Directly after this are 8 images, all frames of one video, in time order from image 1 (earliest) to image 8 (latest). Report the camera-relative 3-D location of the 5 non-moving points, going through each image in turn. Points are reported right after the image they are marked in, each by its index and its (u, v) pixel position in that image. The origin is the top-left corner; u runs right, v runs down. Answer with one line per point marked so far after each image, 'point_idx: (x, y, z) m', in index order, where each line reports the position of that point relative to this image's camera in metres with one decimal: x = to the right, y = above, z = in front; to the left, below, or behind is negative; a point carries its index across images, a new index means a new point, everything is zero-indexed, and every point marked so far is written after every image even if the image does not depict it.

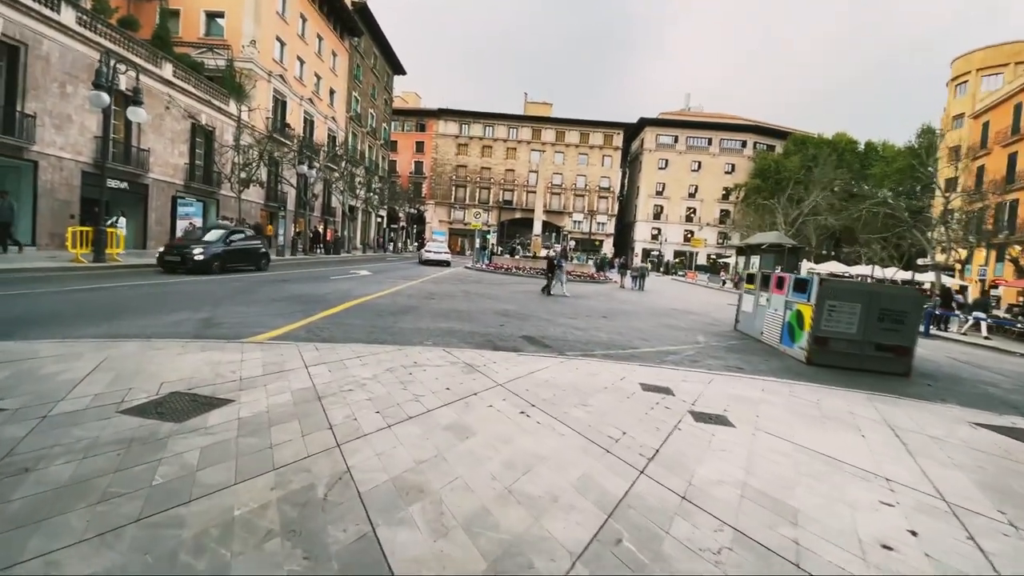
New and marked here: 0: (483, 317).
0: (-0.7, -0.7, +10.7) m
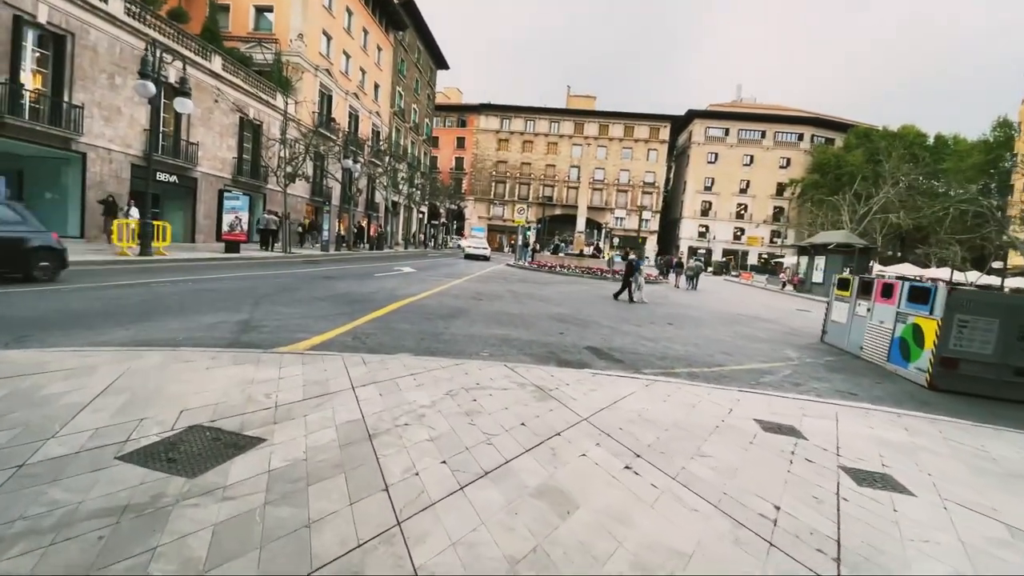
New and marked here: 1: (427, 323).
0: (+0.6, -0.7, +9.6) m
1: (-1.6, -0.6, +8.4) m
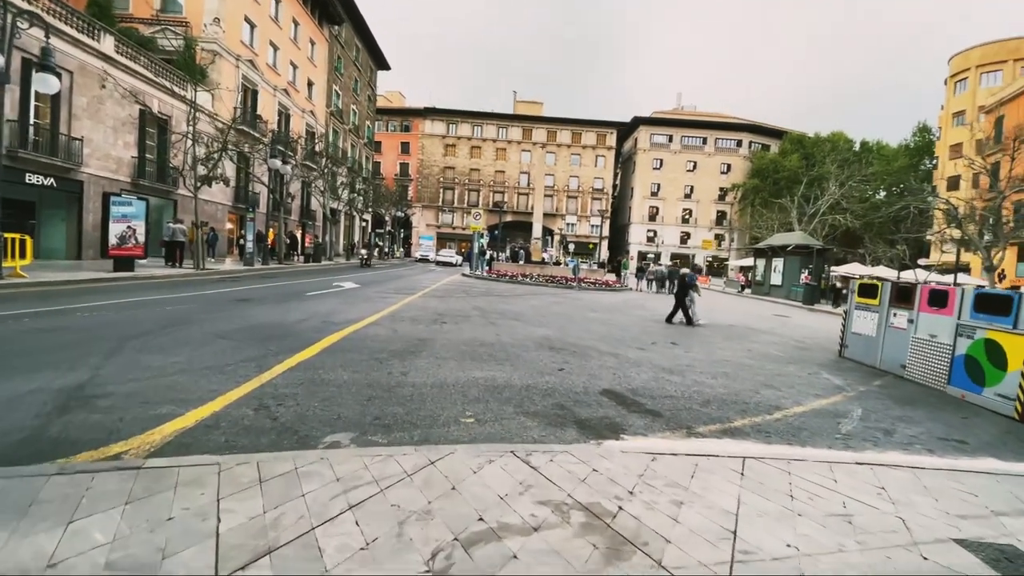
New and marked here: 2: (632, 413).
0: (+0.2, -1.1, +7.3) m
1: (-1.7, -1.0, +5.9) m
2: (+1.3, -1.4, +5.3) m
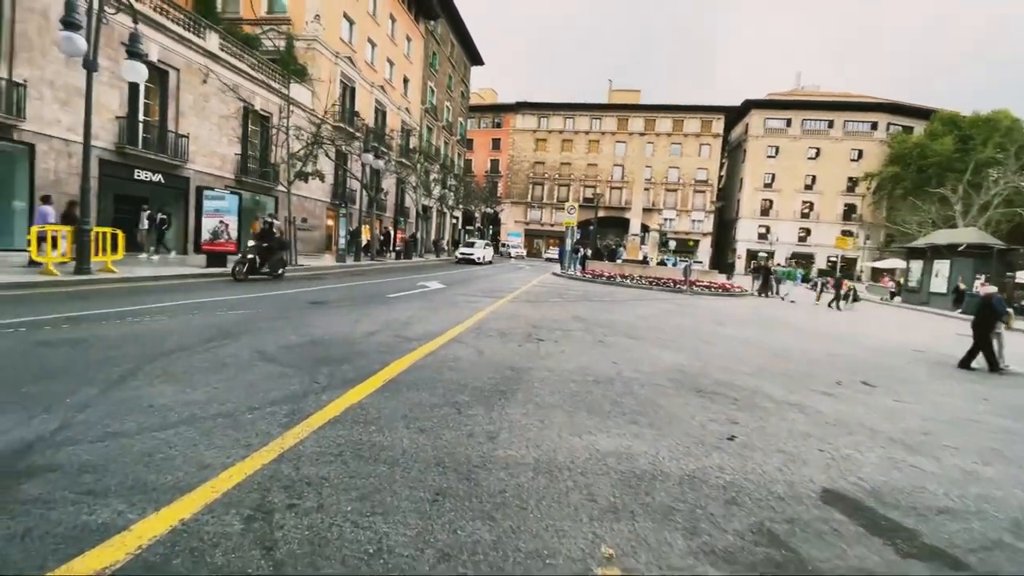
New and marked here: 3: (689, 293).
0: (+1.7, -1.2, +5.0) m
1: (-0.5, -1.2, +4.0) m
2: (+2.4, -1.6, +2.8) m
3: (+7.3, -0.2, +19.1) m
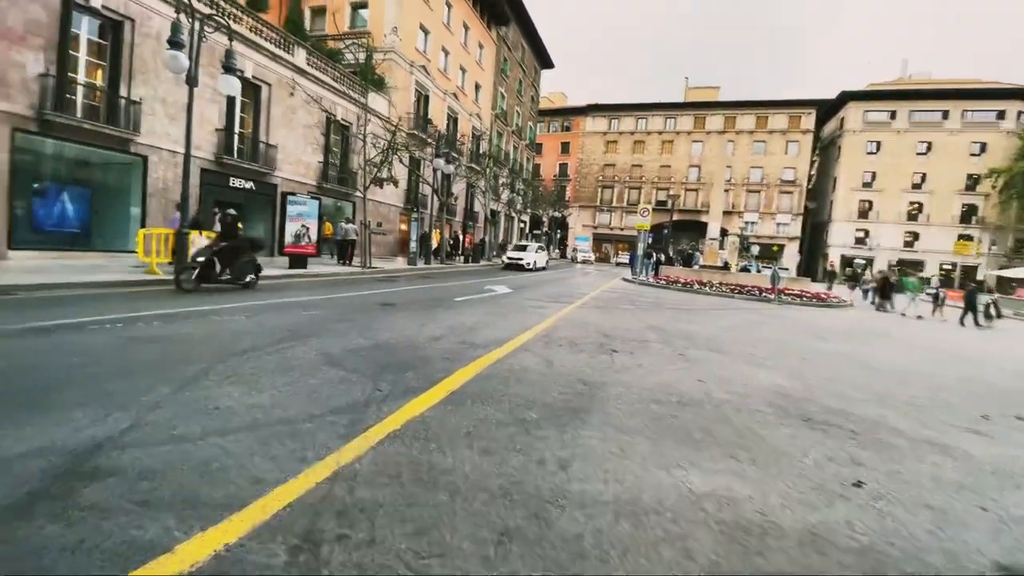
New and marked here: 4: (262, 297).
0: (+2.4, -1.3, +4.3) m
1: (0.0, -1.2, +3.6) m
2: (+2.8, -1.7, +2.0) m
3: (+9.9, -0.5, +17.4) m
4: (-5.4, -0.2, +10.1) m
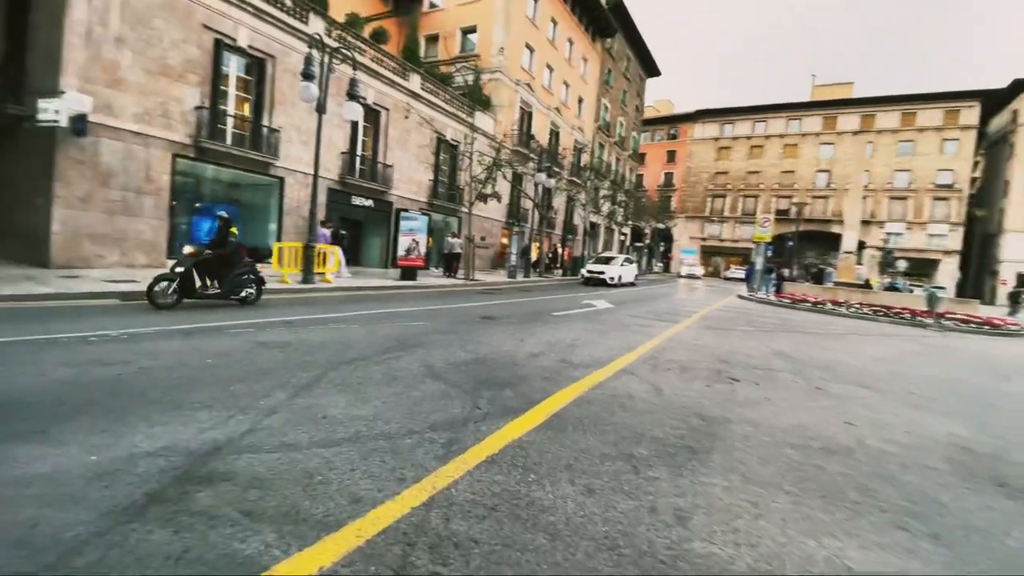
0: (+3.2, -1.5, +3.3) m
1: (+0.8, -1.4, +3.2) m
2: (+3.1, -1.9, +1.0) m
3: (+13.3, -1.3, +14.6) m
4: (-3.2, -0.4, +10.7) m
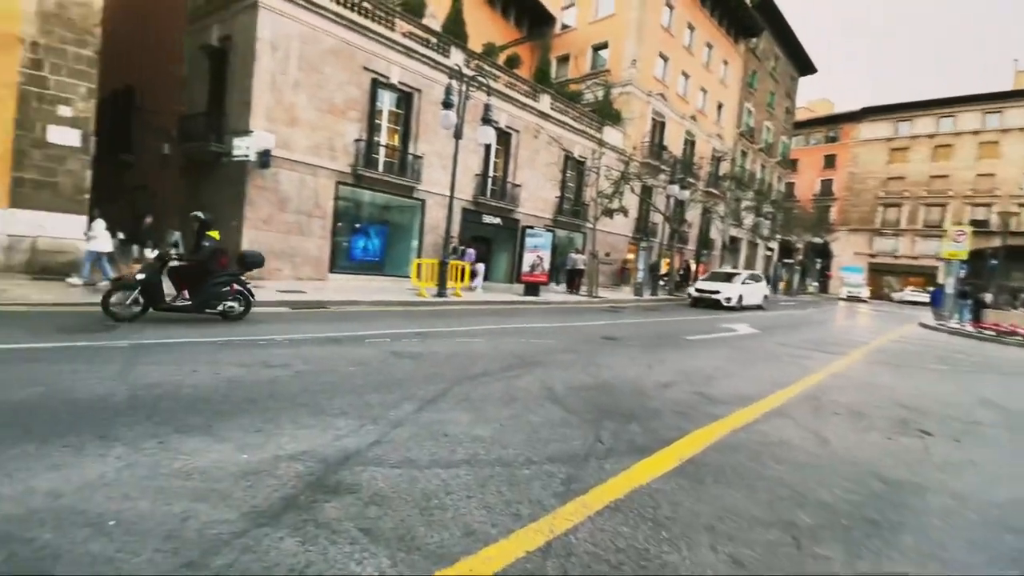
0: (+3.9, -1.8, +2.1) m
1: (+1.5, -1.5, +2.5) m
2: (+3.1, -2.0, -0.1) m
3: (+16.6, -2.1, +10.3) m
4: (-0.3, -0.8, +10.9) m
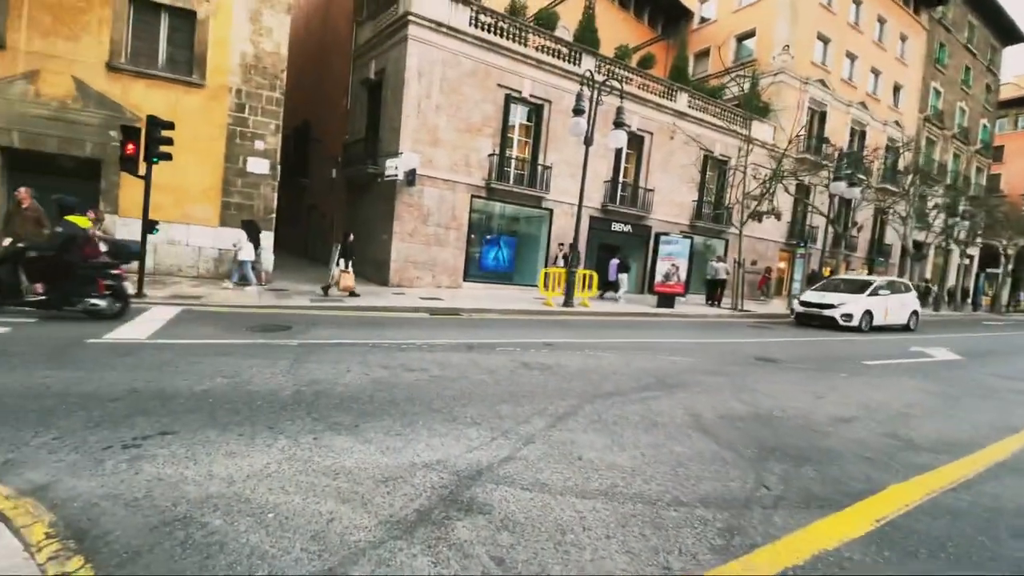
0: (+4.3, -1.9, +0.7) m
1: (+2.1, -1.6, +1.8) m
2: (+3.0, -2.0, -1.3) m
3: (+18.8, -2.5, +5.2) m
4: (+2.6, -1.0, +10.3) m
